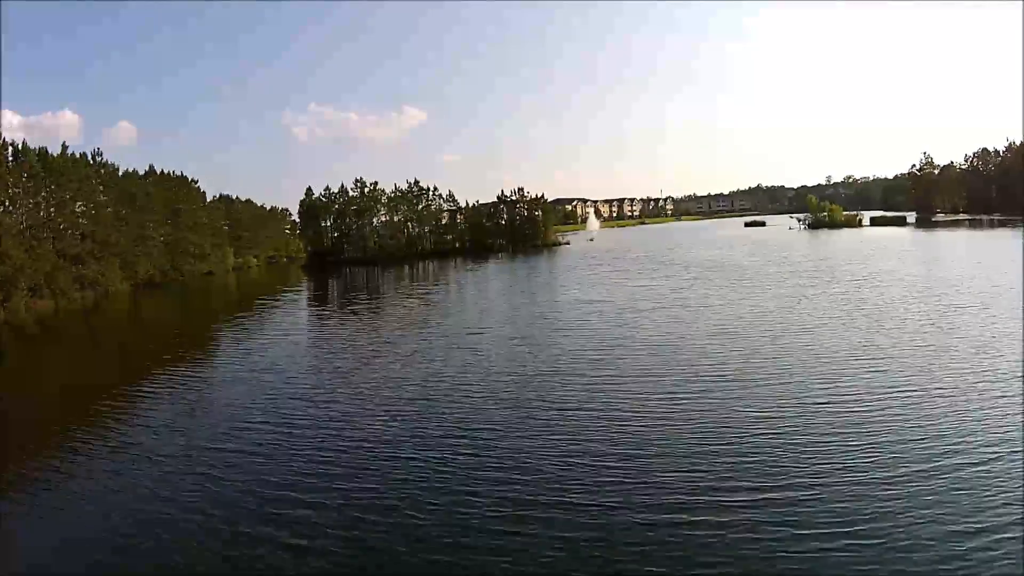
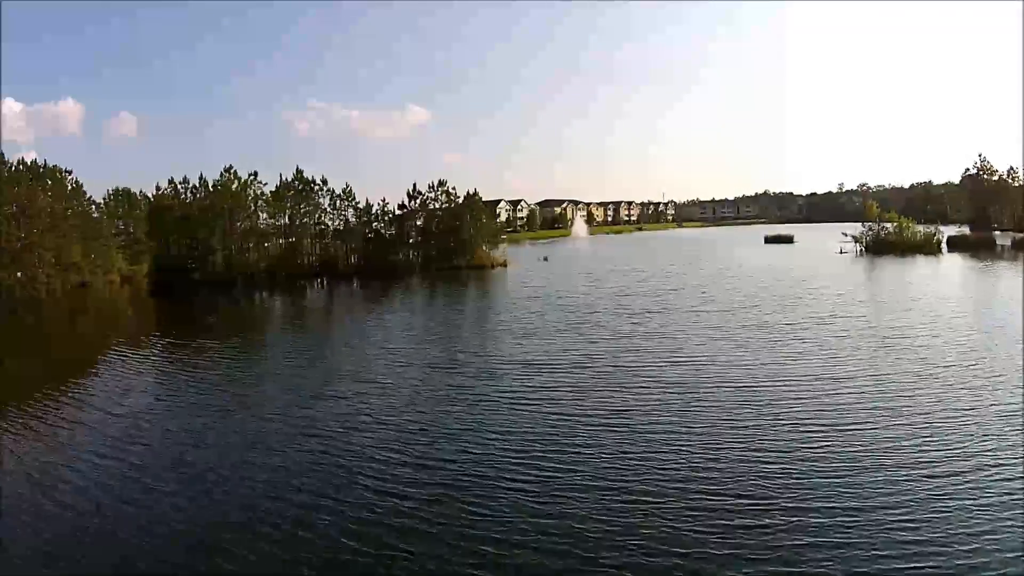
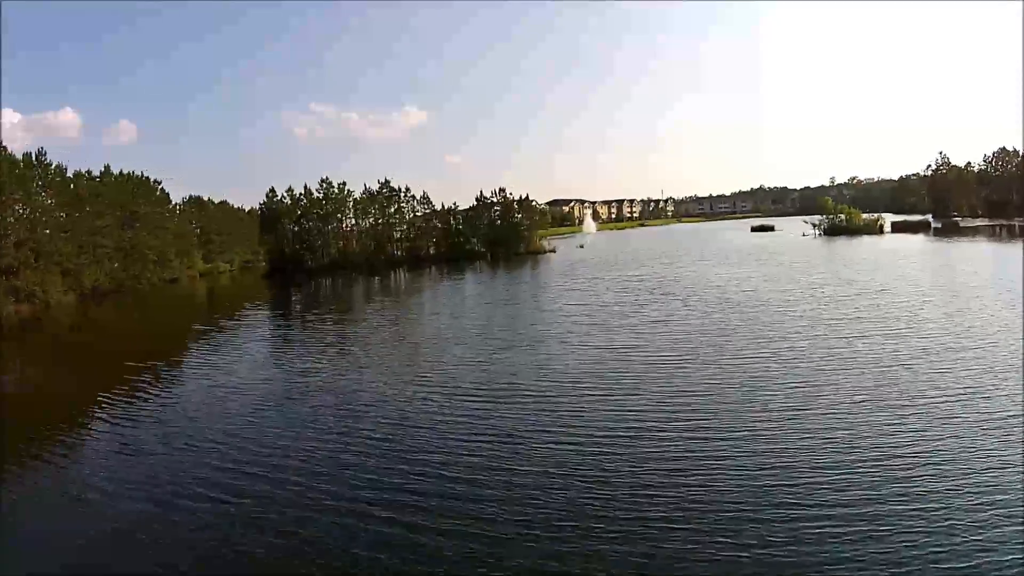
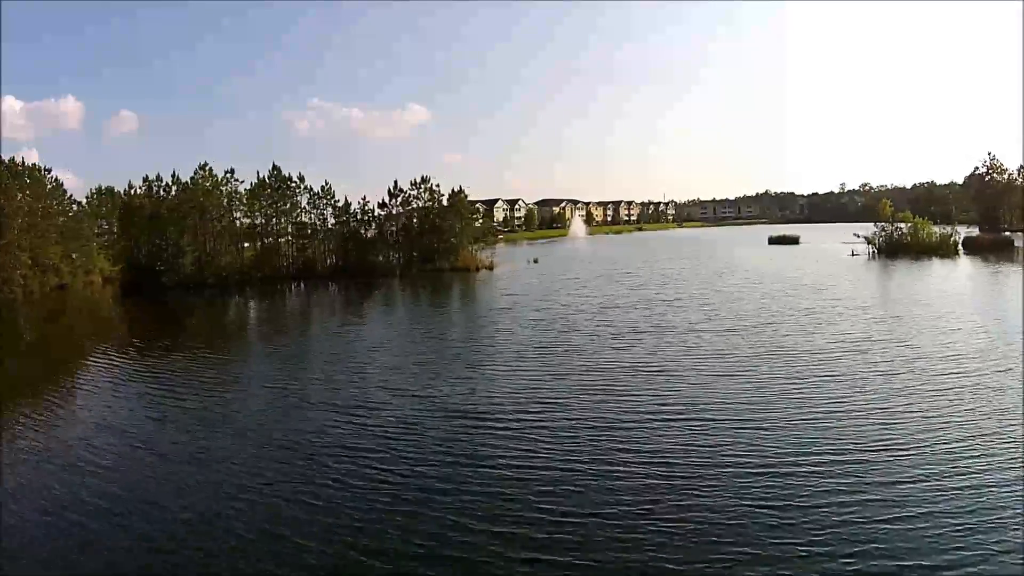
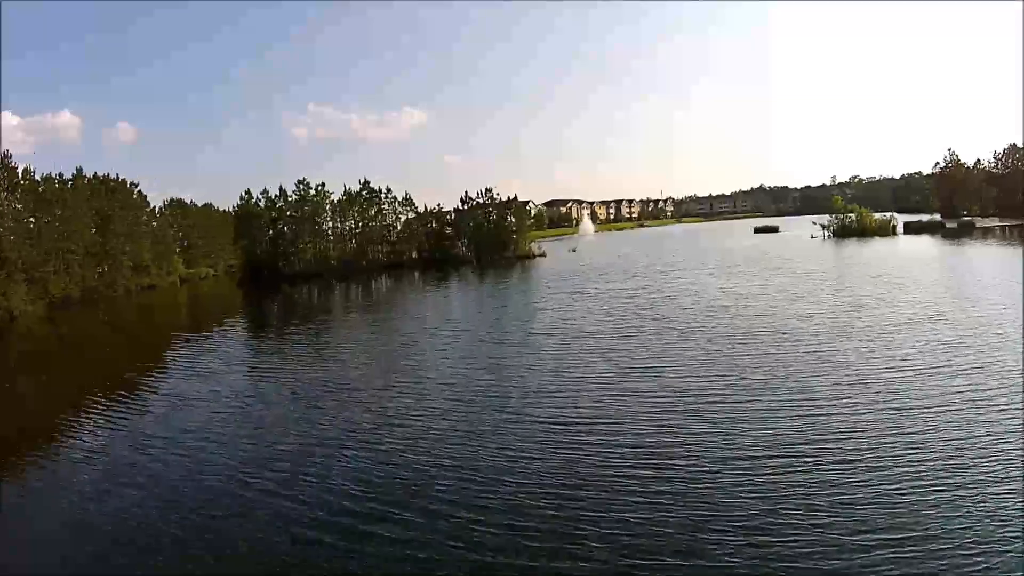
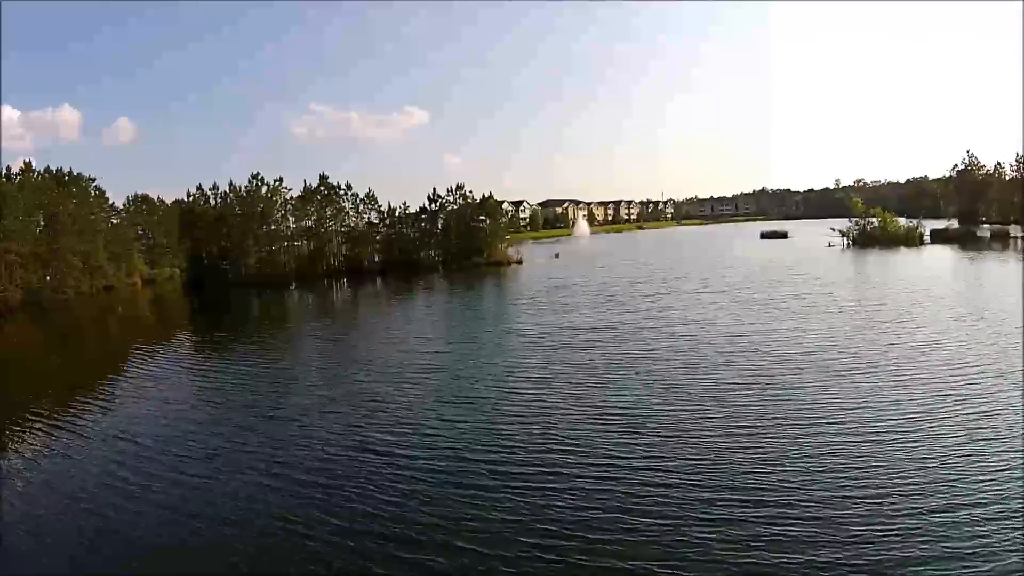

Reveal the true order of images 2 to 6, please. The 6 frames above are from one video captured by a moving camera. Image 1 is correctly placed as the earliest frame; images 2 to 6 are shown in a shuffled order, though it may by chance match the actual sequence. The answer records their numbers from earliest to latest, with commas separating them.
3, 5, 6, 2, 4
